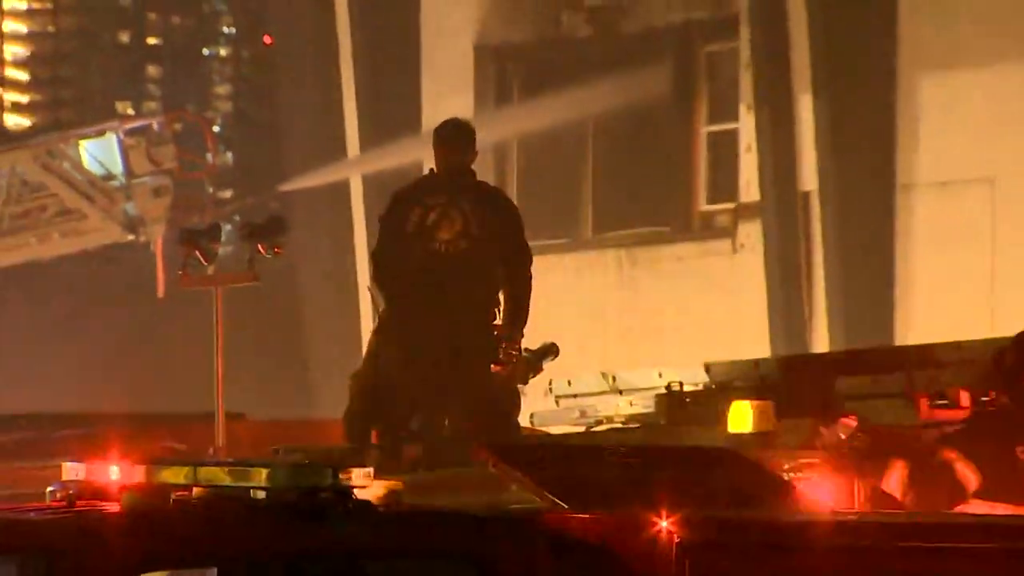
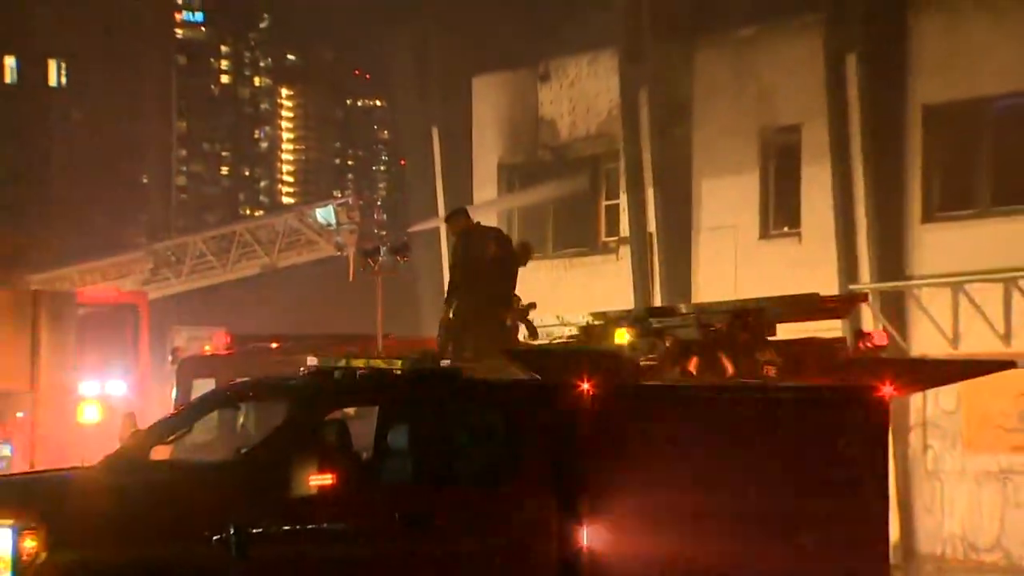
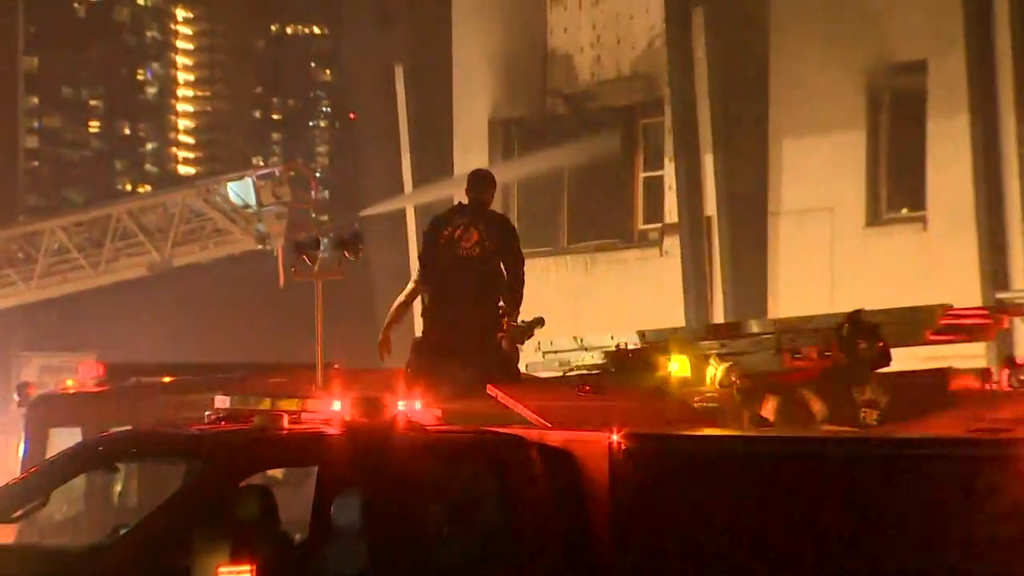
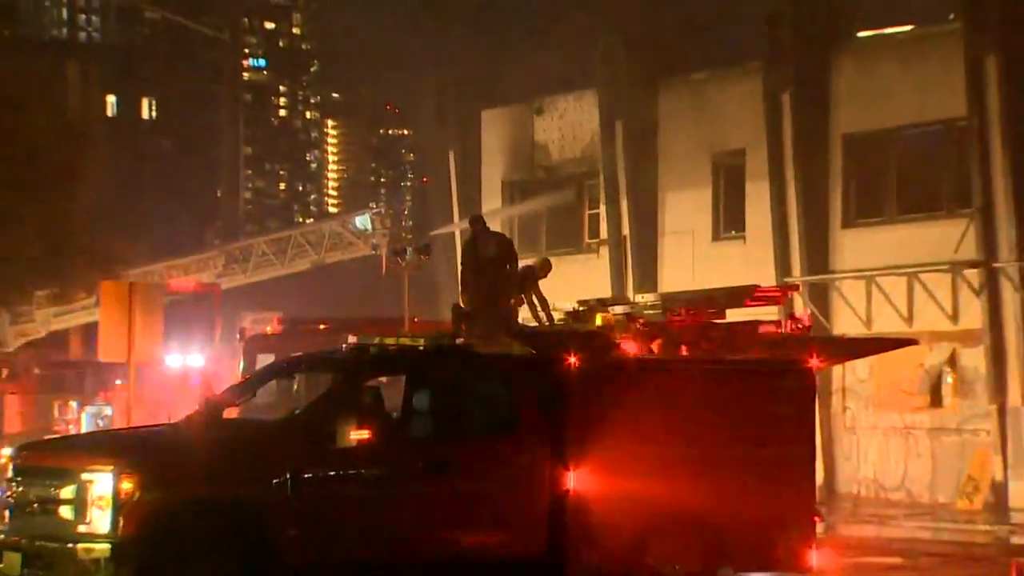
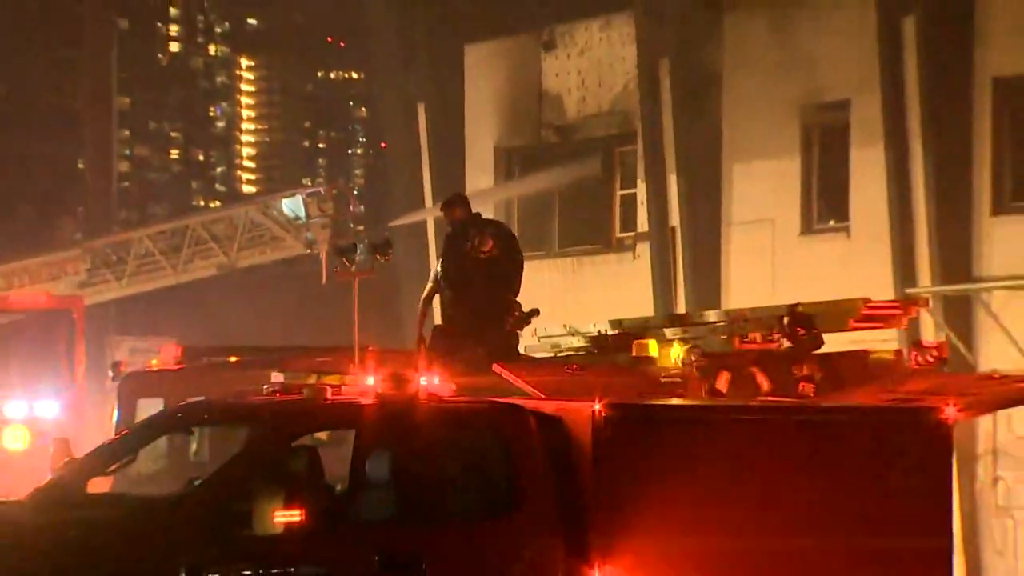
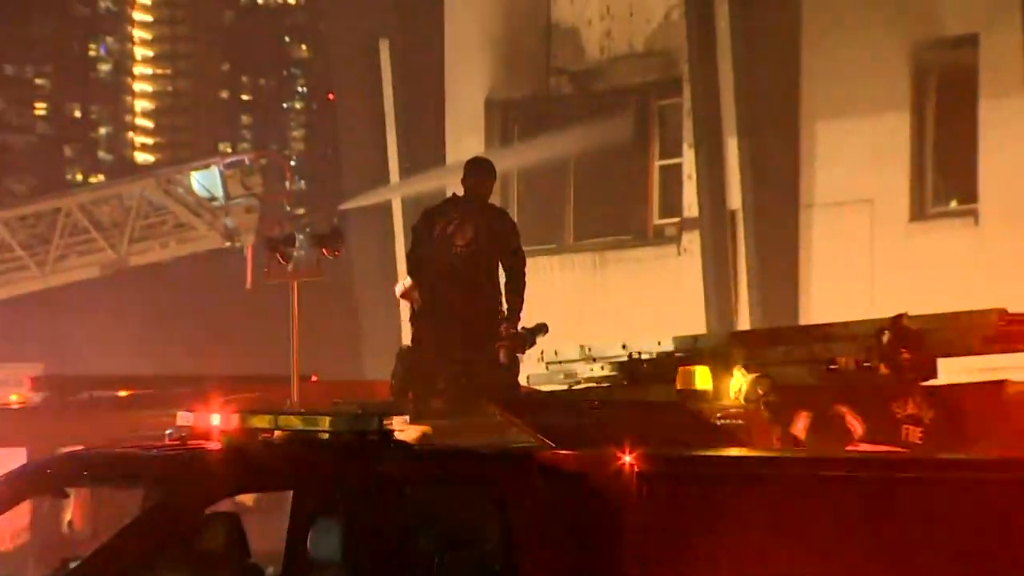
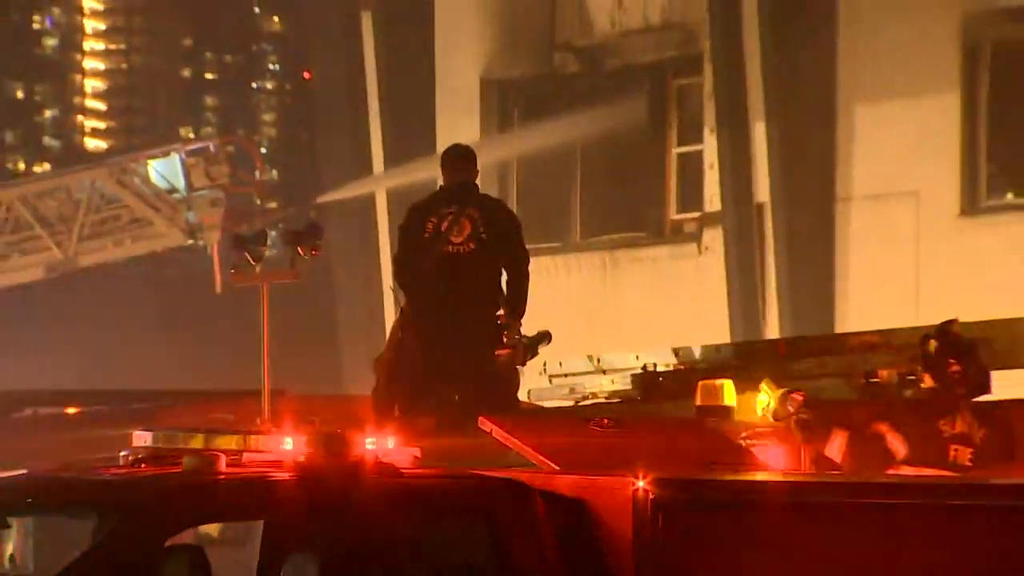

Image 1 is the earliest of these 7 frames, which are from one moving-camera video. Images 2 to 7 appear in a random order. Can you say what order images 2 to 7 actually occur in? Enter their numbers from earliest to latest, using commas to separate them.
7, 6, 3, 5, 2, 4
